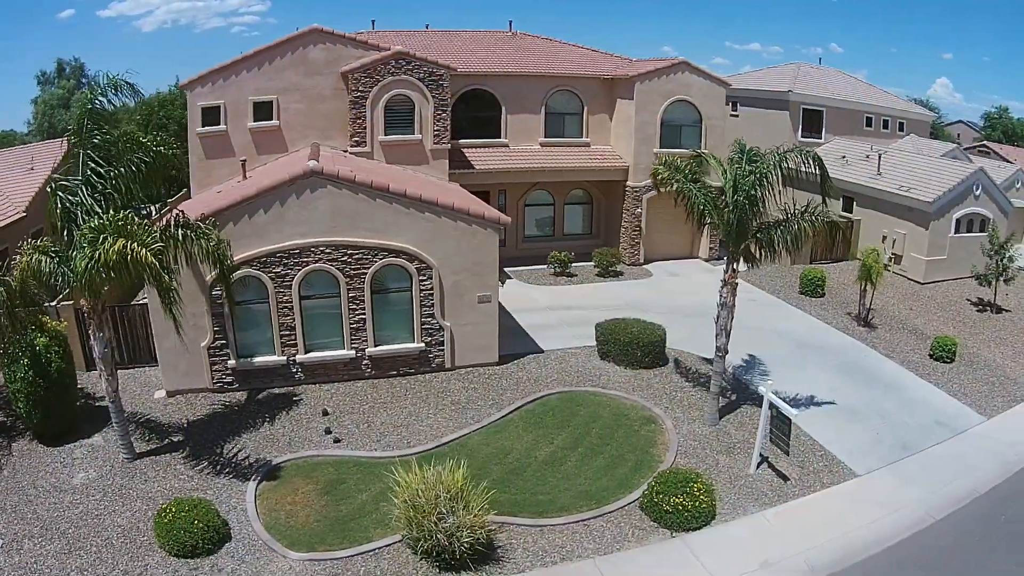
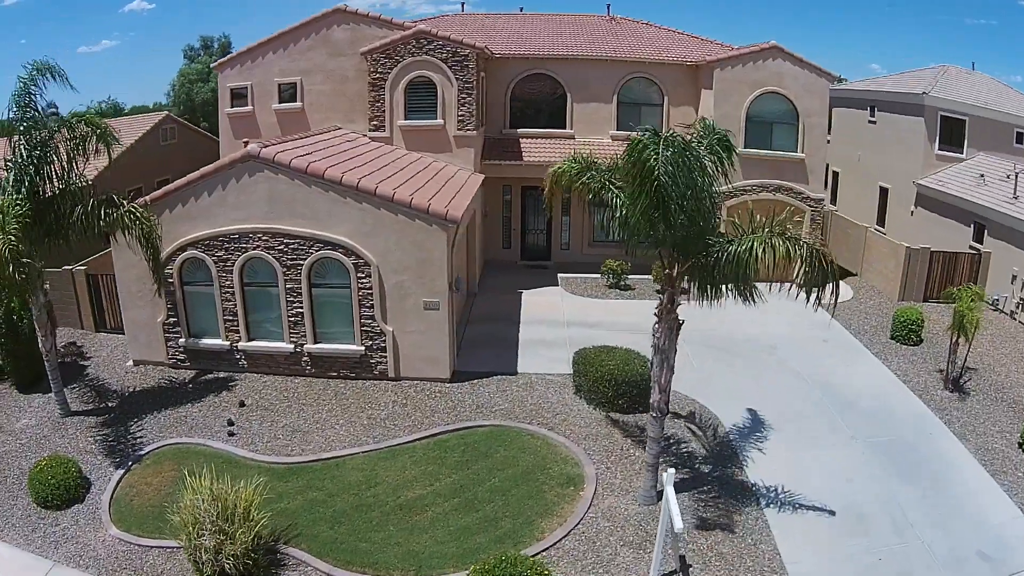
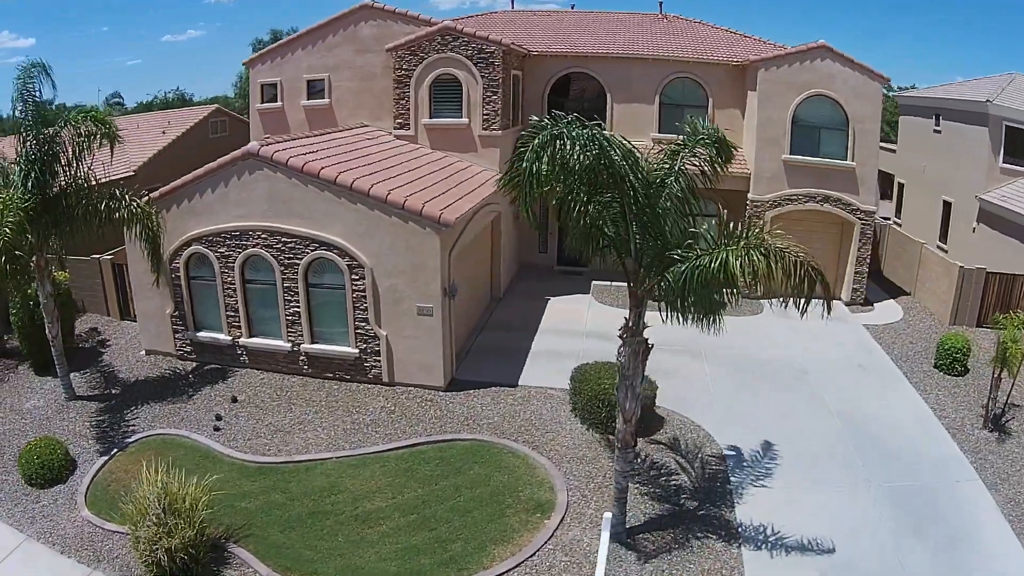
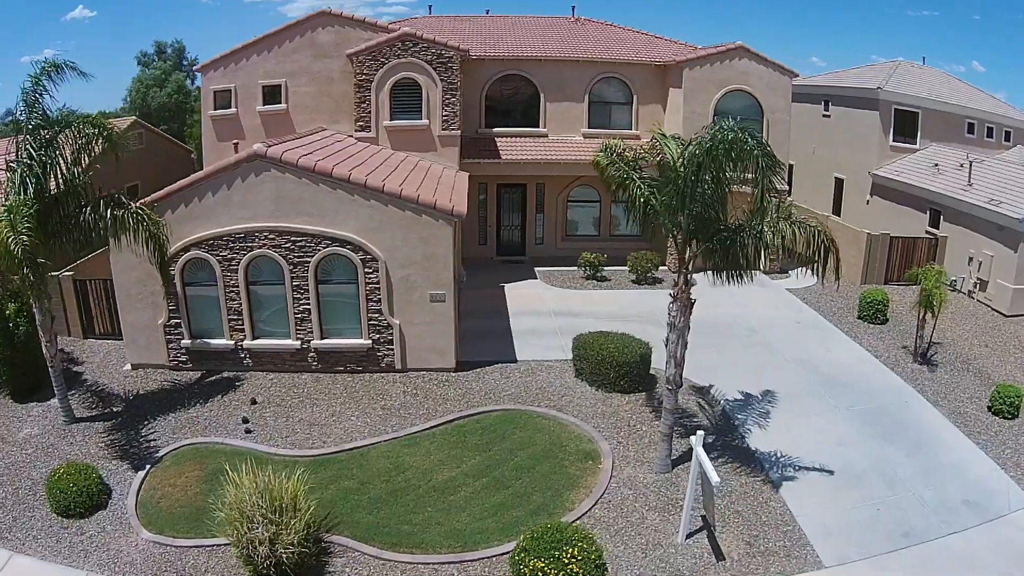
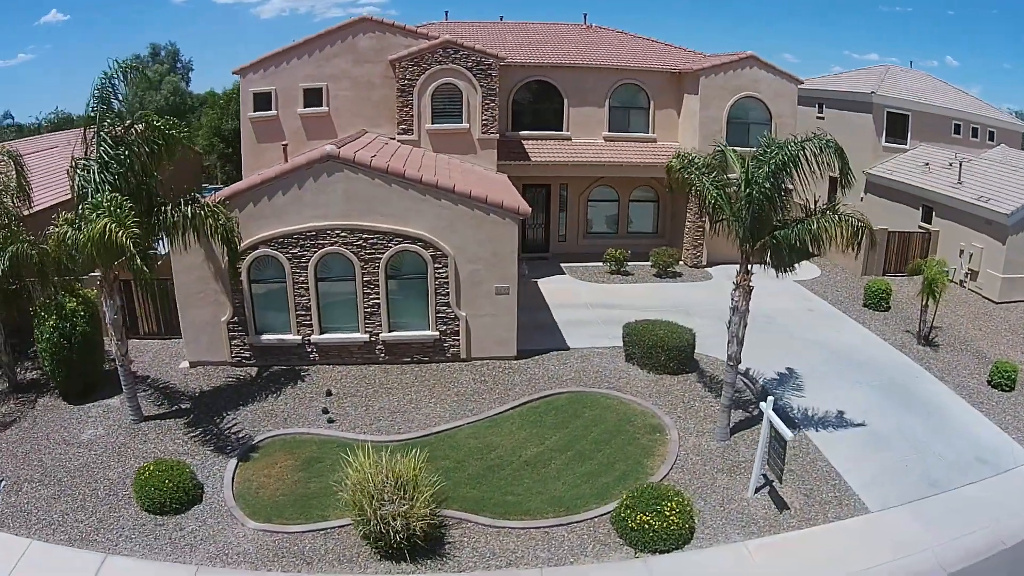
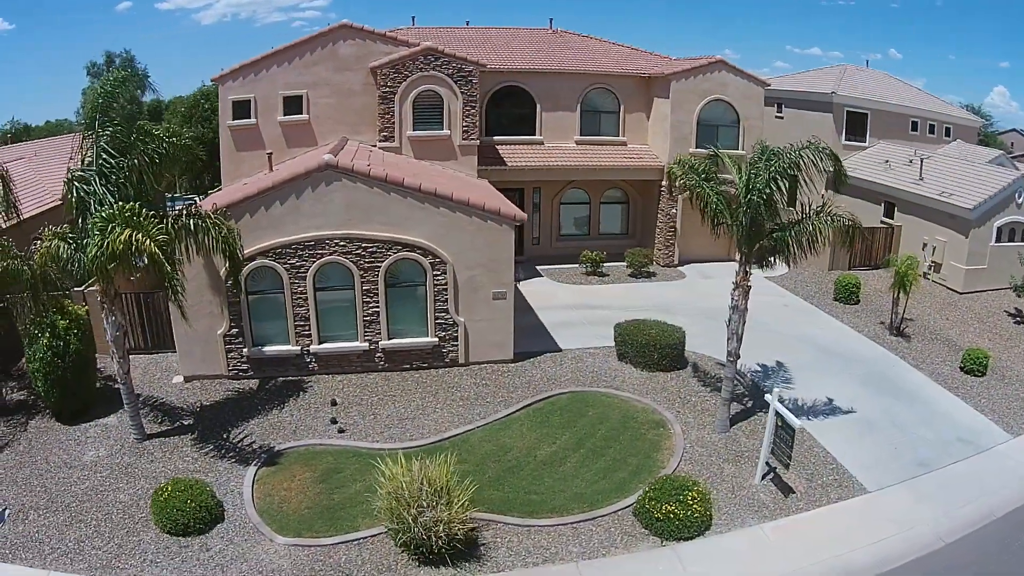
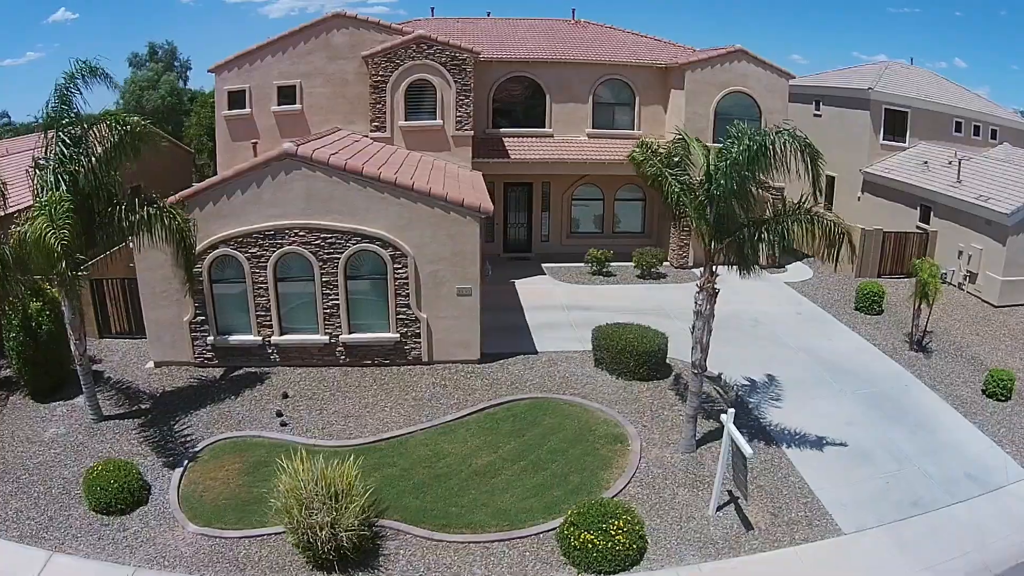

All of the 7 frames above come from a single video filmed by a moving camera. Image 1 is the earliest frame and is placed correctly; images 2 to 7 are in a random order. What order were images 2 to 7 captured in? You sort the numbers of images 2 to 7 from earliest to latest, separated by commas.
6, 5, 7, 4, 2, 3
